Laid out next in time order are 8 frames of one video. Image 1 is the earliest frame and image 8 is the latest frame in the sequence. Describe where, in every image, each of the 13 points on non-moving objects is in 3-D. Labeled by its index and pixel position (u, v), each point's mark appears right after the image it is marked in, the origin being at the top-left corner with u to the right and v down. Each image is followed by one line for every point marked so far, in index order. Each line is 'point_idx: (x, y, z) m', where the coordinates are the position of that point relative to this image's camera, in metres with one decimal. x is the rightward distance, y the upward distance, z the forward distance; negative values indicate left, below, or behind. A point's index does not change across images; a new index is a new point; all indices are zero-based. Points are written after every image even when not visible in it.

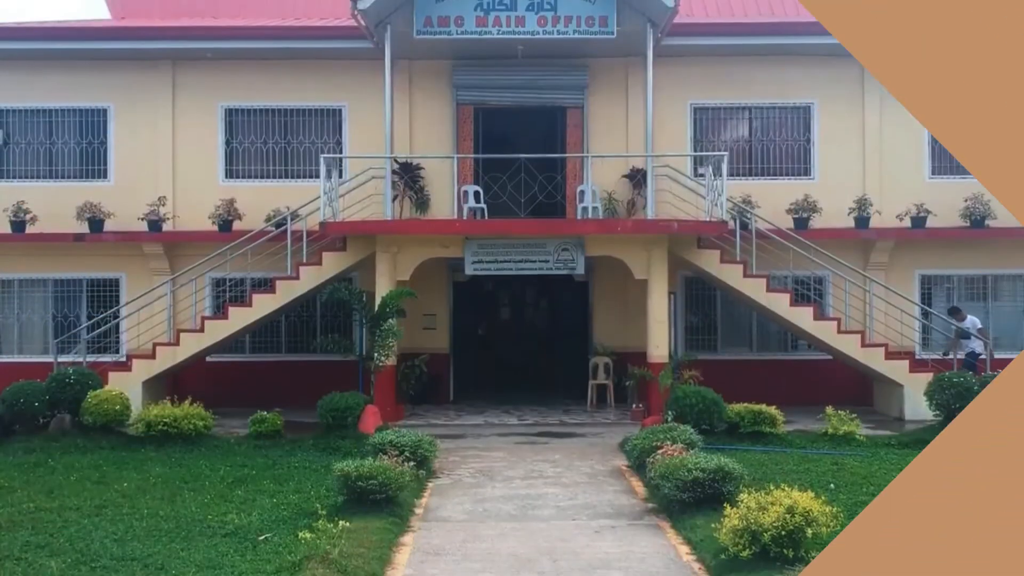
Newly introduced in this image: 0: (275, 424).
0: (-2.6, -1.5, +11.3) m
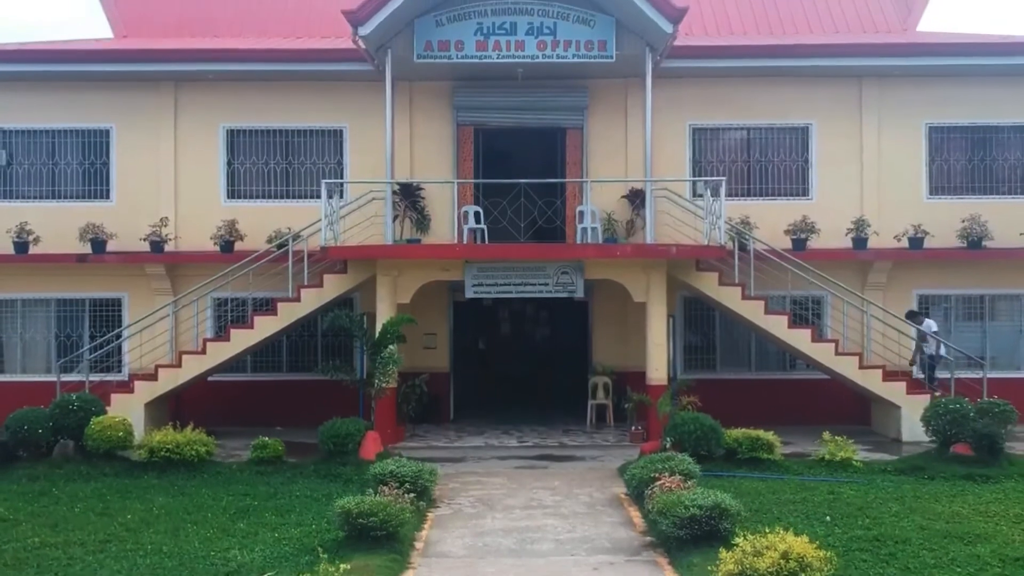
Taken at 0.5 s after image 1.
0: (-2.6, -1.8, +11.4) m
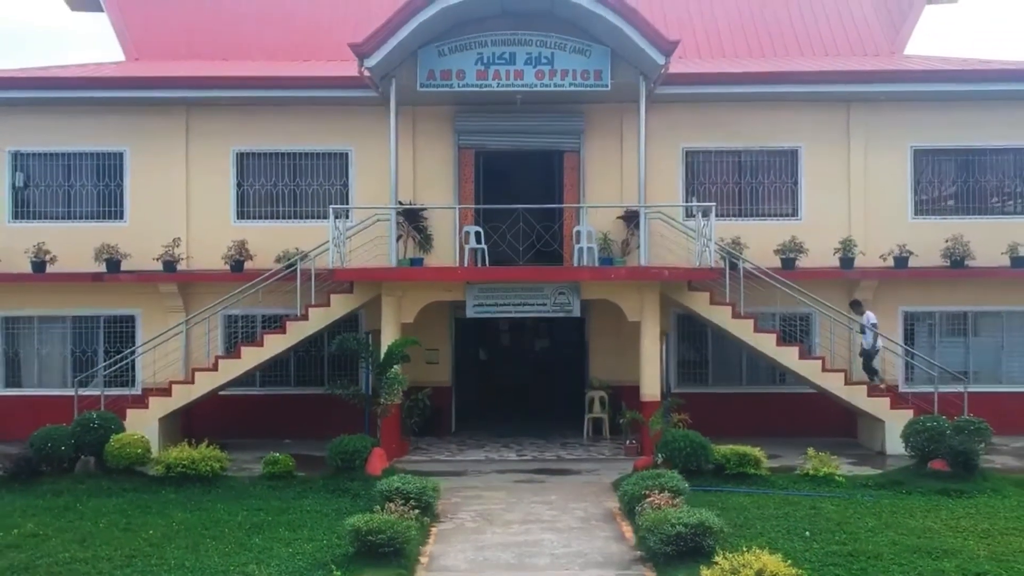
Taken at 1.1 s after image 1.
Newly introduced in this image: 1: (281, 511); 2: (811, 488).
0: (-2.6, -2.0, +12.0) m
1: (-2.3, -2.3, +10.6) m
2: (+3.3, -2.2, +11.6) m
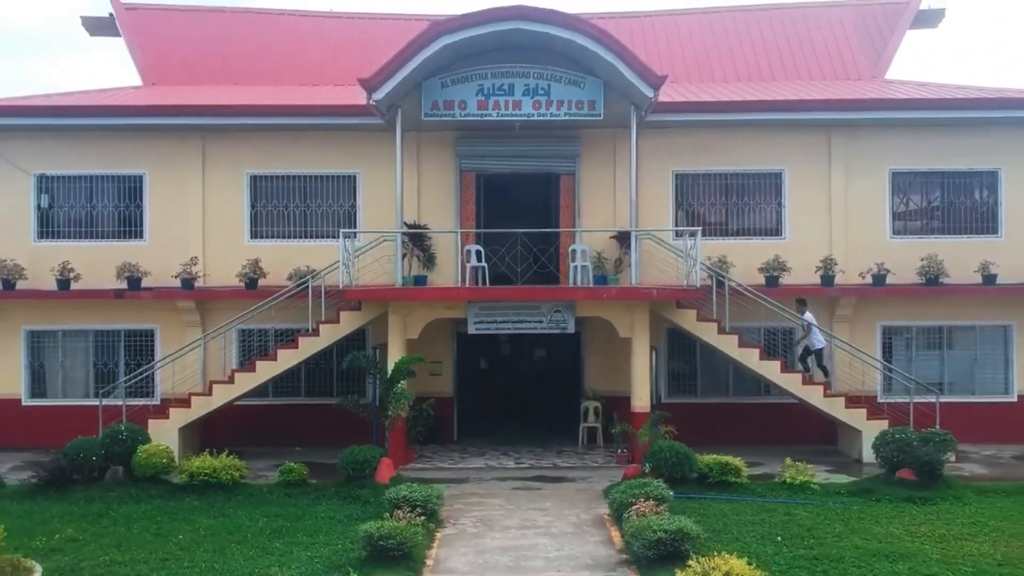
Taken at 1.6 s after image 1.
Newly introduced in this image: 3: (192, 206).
0: (-2.6, -2.3, +12.9) m
1: (-2.4, -2.5, +11.5) m
2: (+3.3, -2.5, +12.5) m
3: (-5.3, +1.4, +17.3) m
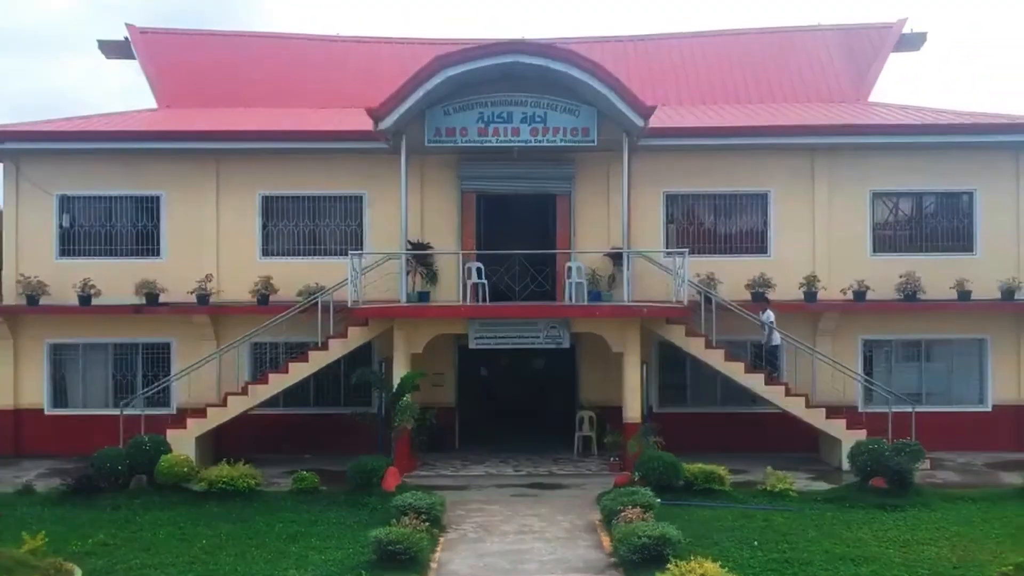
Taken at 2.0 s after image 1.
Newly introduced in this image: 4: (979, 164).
0: (-2.6, -2.6, +13.8) m
1: (-2.4, -2.8, +12.4) m
2: (+3.3, -2.7, +13.4) m
3: (-5.3, +1.1, +18.1) m
4: (+8.1, +2.1, +18.0) m
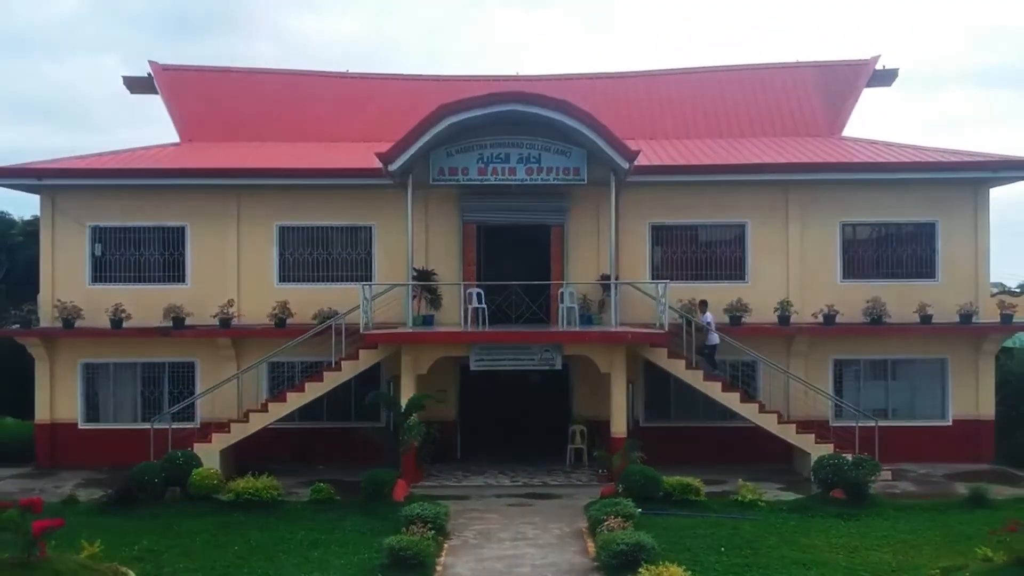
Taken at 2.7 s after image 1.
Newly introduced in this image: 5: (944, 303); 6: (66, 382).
0: (-2.7, -3.0, +15.4) m
1: (-2.4, -3.2, +13.9) m
2: (+3.2, -3.2, +14.9) m
3: (-5.4, +0.6, +19.7) m
4: (+8.0, +1.7, +19.5) m
5: (+8.1, -0.3, +19.5) m
6: (-8.4, -1.8, +19.7) m
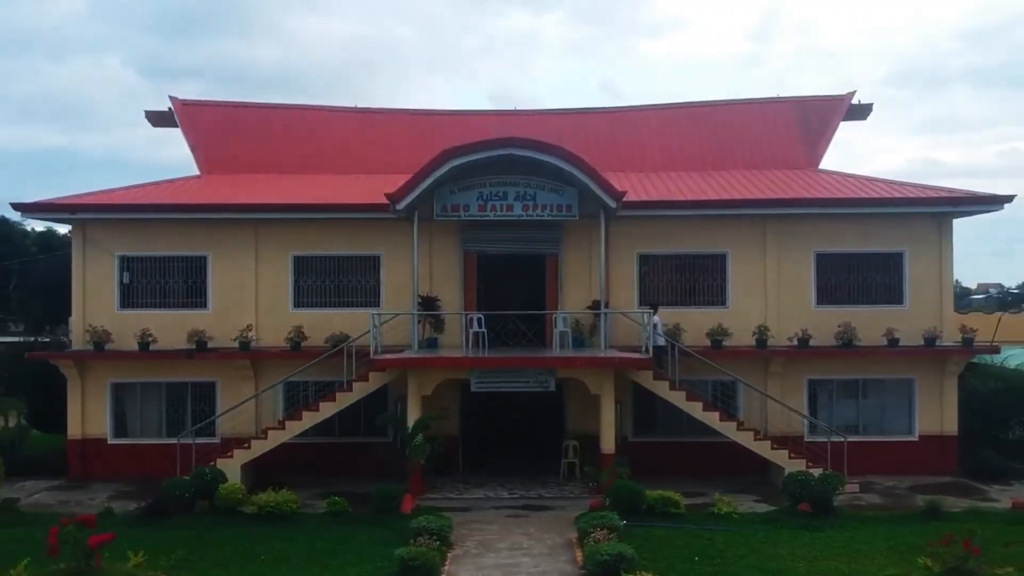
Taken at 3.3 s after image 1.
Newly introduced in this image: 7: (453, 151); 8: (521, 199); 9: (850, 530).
0: (-2.7, -3.5, +16.9) m
1: (-2.5, -3.7, +15.4) m
2: (+3.2, -3.7, +16.5) m
3: (-5.4, +0.1, +21.2) m
4: (+8.0, +1.2, +21.1) m
5: (+8.1, -0.8, +21.1) m
6: (-8.5, -2.3, +21.3) m
7: (-1.0, +2.5, +18.6) m
8: (+0.2, +1.6, +19.3) m
9: (+5.2, -3.7, +16.0) m
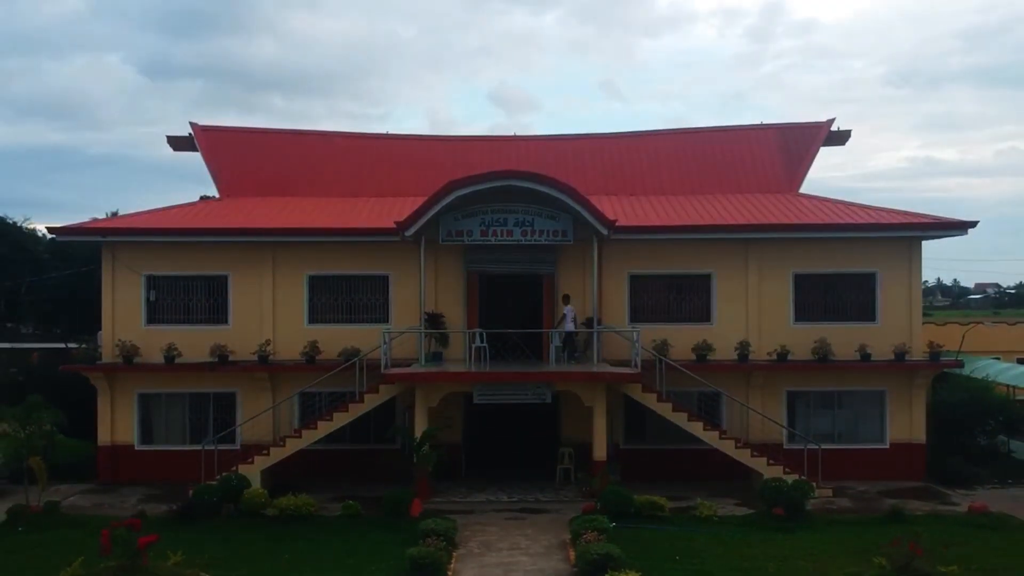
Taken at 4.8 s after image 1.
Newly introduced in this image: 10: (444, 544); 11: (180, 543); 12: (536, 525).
0: (-2.7, -3.9, +18.5) m
1: (-2.5, -4.1, +17.0) m
2: (+3.2, -4.1, +18.1) m
3: (-5.4, -0.2, +22.8) m
4: (+8.0, +0.8, +22.7) m
5: (+8.1, -1.2, +22.7) m
6: (-8.5, -2.7, +22.9) m
7: (-1.0, +2.1, +20.2) m
8: (+0.2, +1.2, +20.9) m
9: (+5.2, -4.1, +17.6) m
10: (-1.1, -4.0, +16.3) m
11: (-5.3, -4.1, +16.8) m
12: (+0.4, -4.2, +18.5) m
